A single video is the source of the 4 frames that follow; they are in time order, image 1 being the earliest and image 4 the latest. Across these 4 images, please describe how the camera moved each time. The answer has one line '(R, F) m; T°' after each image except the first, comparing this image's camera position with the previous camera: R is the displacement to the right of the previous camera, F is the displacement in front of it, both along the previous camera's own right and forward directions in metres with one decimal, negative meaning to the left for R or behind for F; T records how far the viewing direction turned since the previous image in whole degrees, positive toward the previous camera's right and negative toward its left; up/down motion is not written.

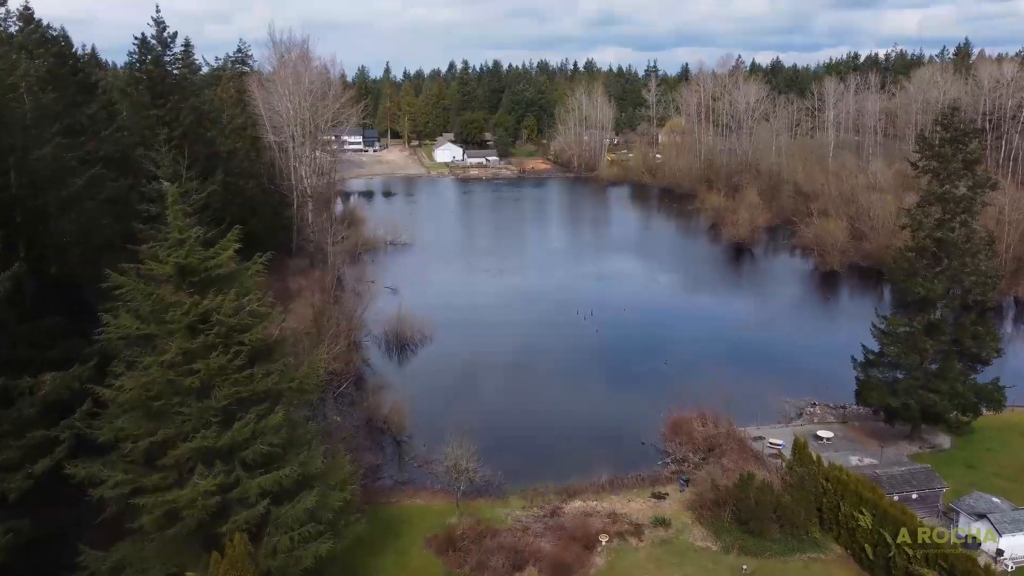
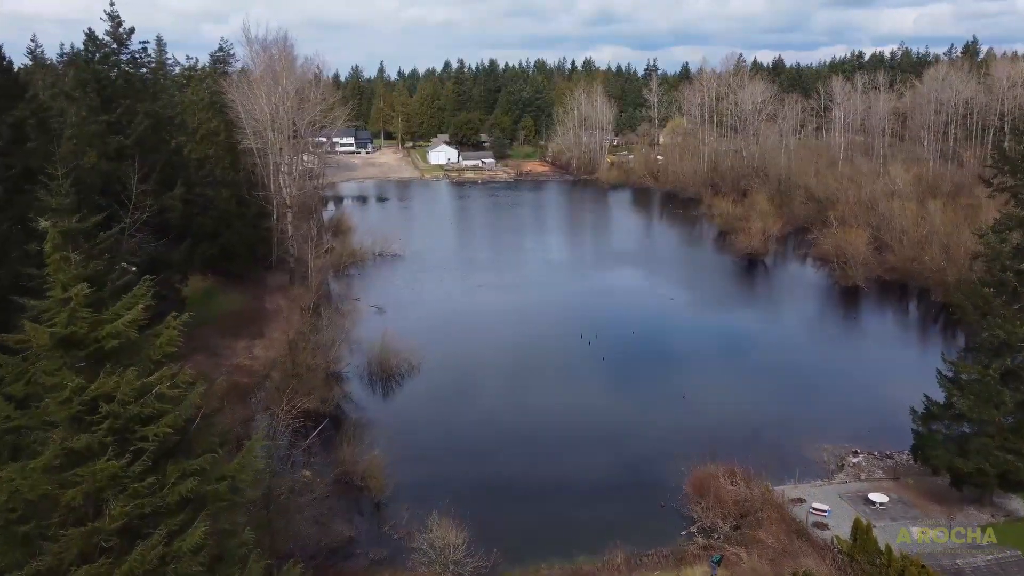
(0.0, +1.9) m; 0°
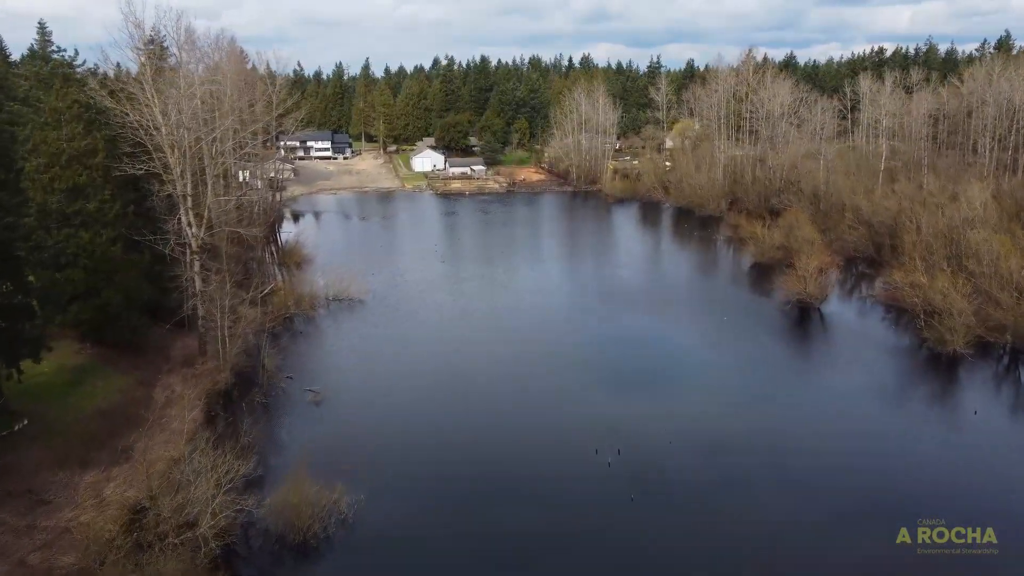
(+0.2, +5.8) m; 0°
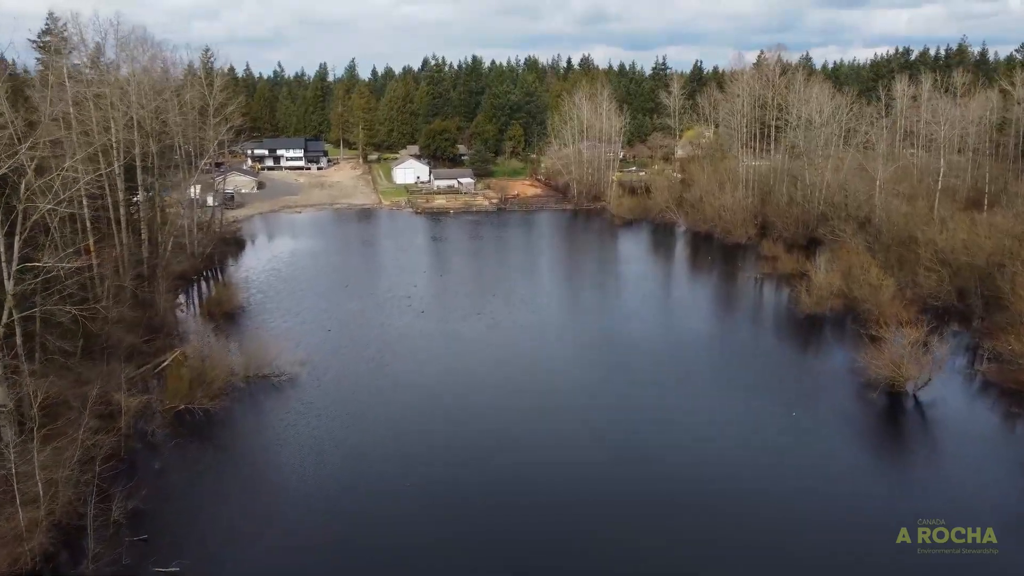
(+0.3, +5.8) m; 0°
